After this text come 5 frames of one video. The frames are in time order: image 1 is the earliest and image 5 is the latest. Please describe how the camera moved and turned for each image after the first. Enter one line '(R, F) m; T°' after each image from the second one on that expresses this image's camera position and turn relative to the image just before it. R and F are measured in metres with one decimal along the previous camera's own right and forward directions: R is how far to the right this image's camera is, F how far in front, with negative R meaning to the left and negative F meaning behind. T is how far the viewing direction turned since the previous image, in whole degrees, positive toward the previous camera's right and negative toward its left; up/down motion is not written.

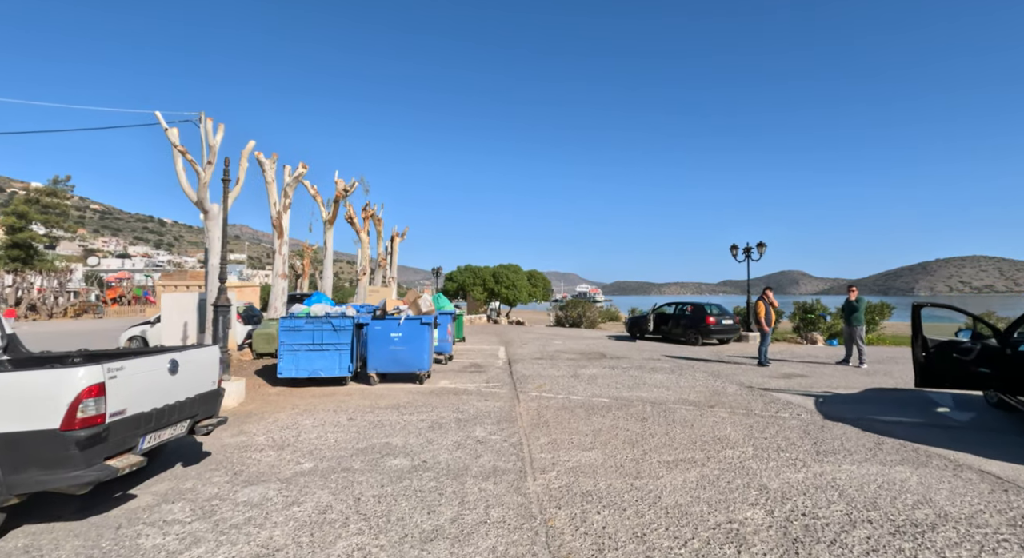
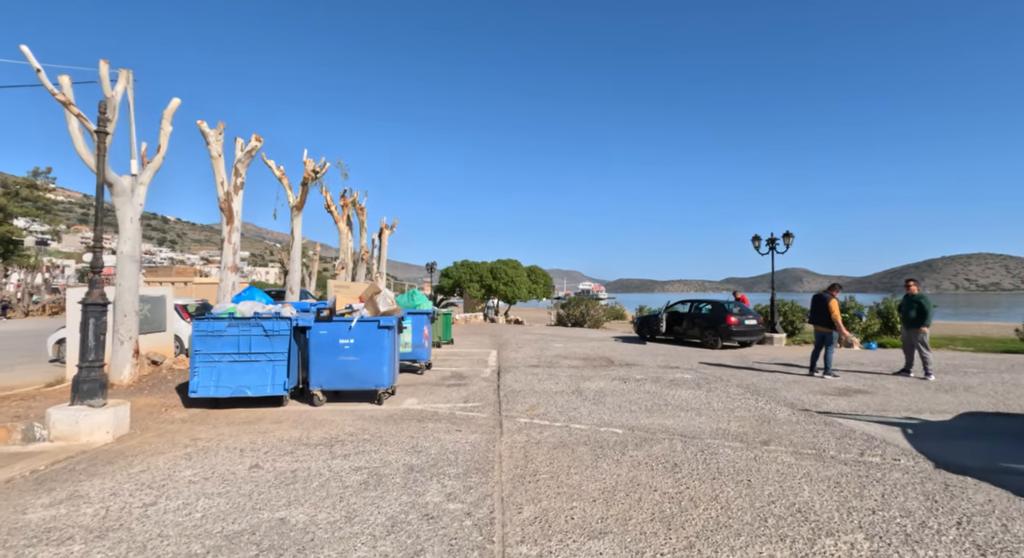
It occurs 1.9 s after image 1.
(+0.3, +2.0) m; 0°
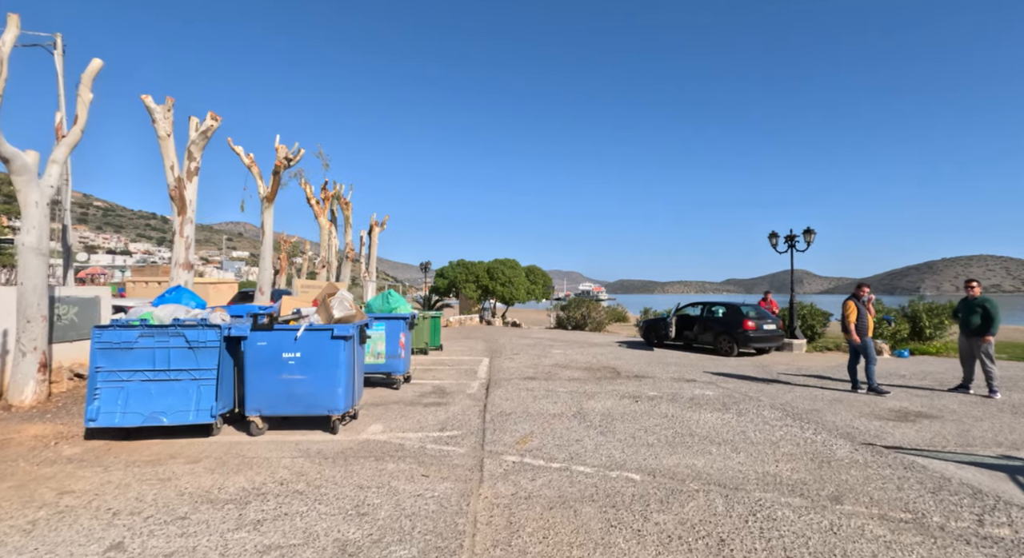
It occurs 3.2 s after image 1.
(+0.1, +1.4) m; 0°
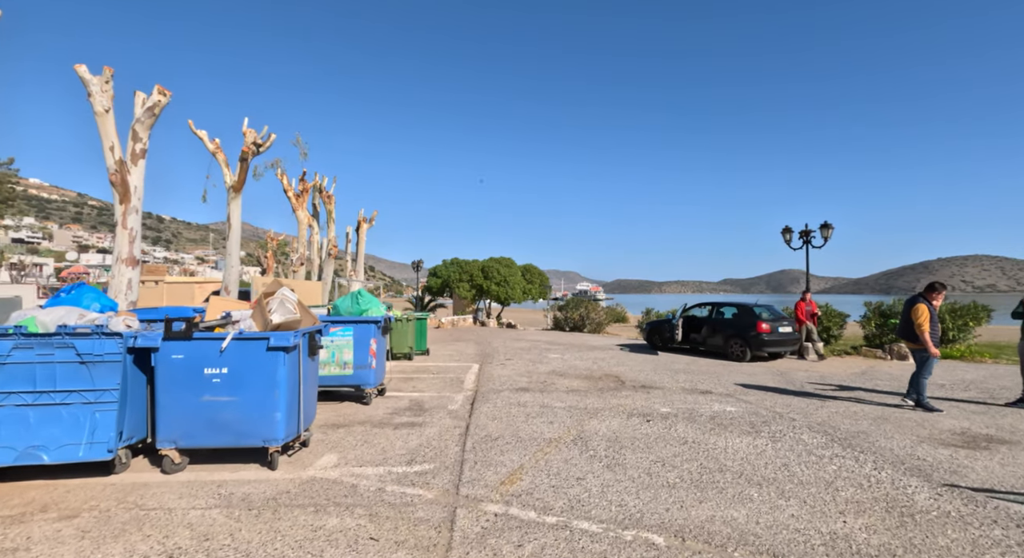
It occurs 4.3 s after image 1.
(+0.1, +1.2) m; 0°
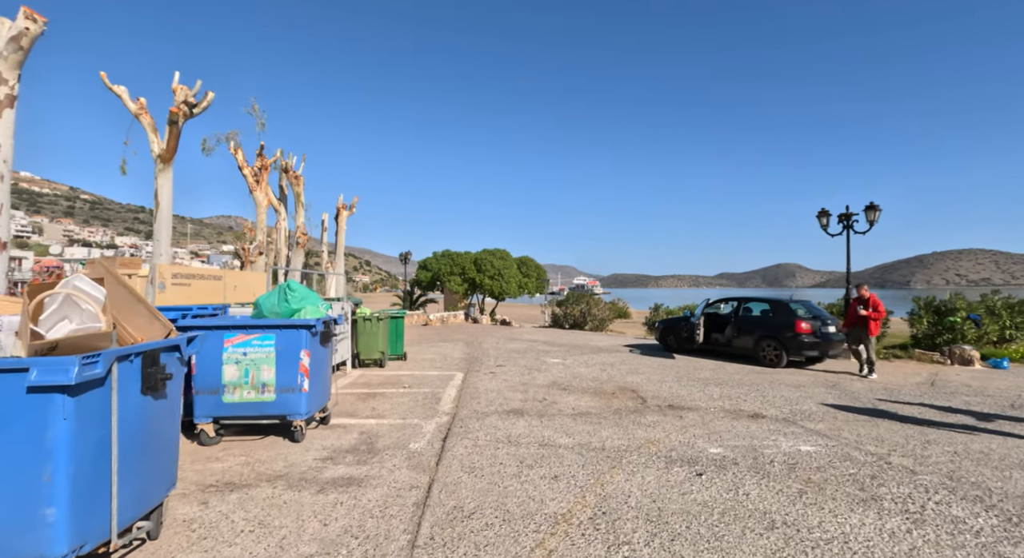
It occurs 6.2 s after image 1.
(+0.1, +2.1) m; 0°
